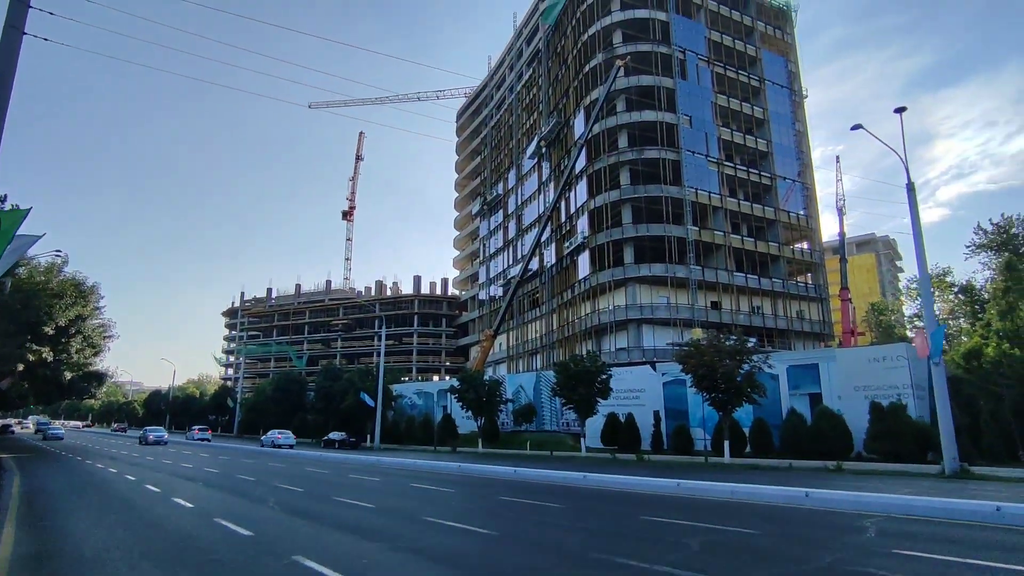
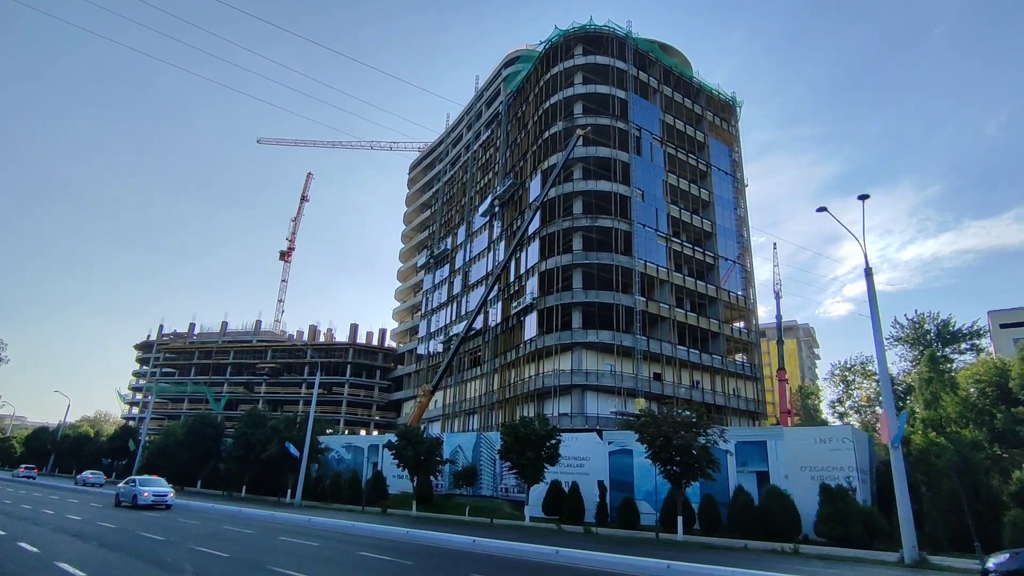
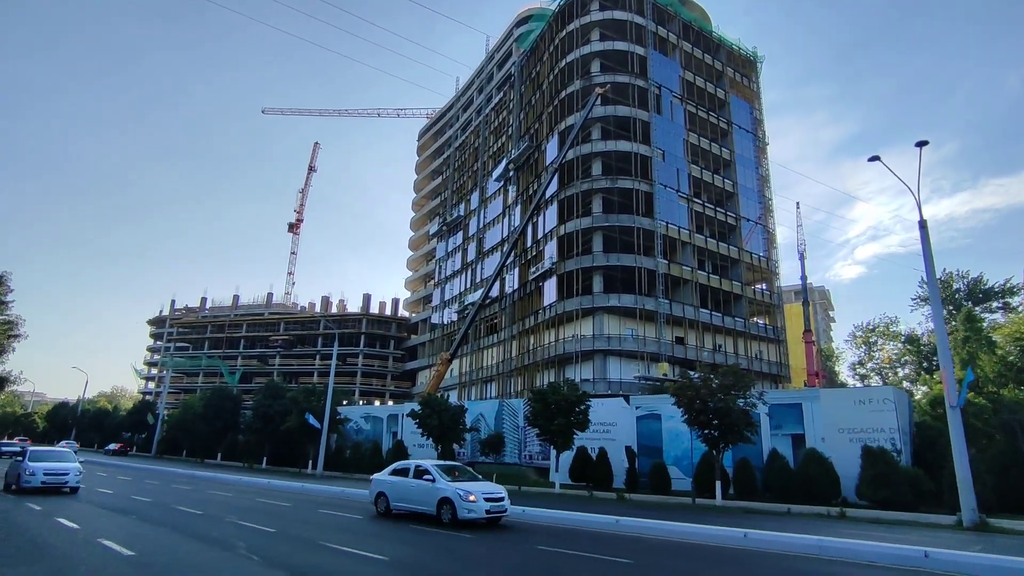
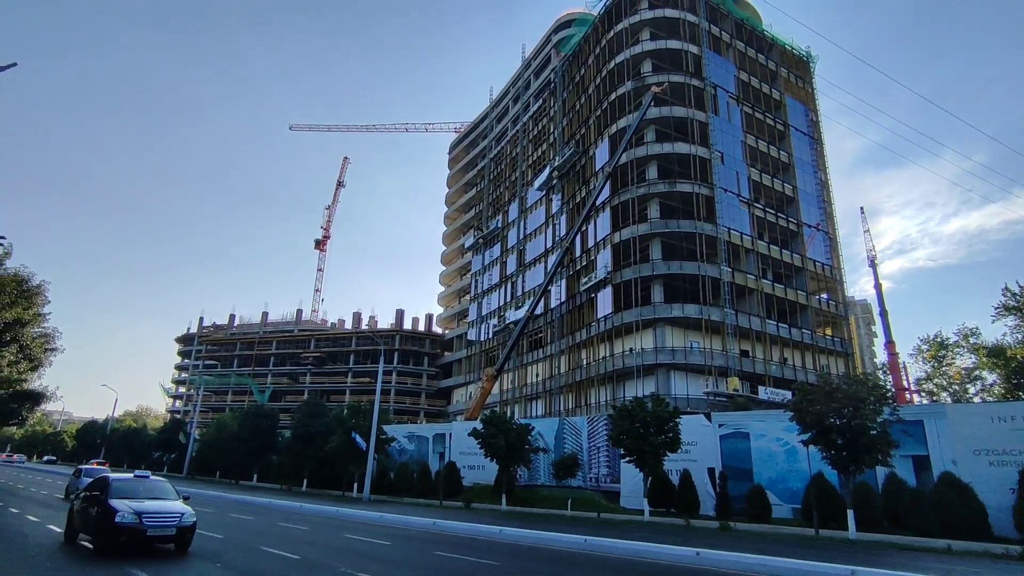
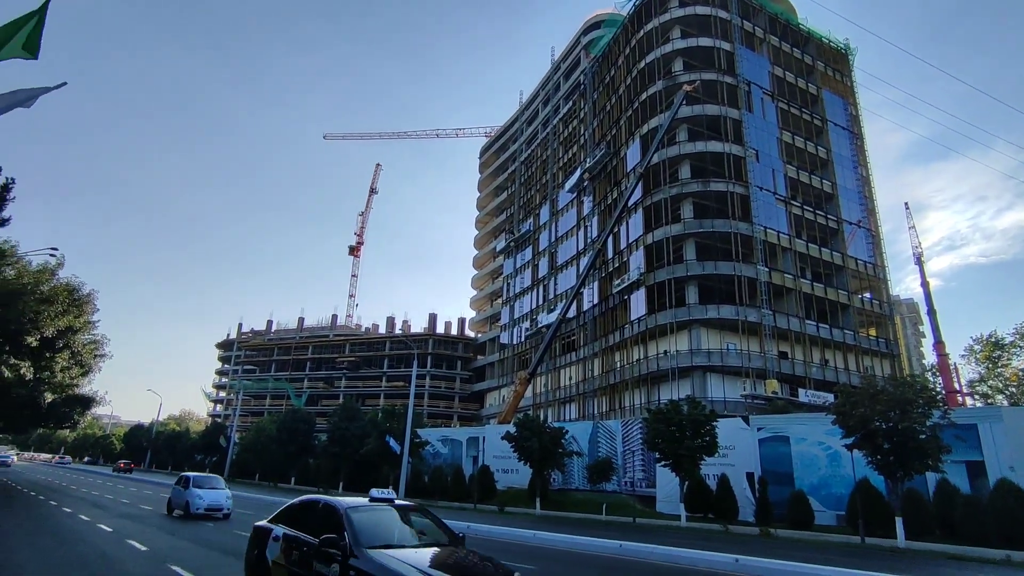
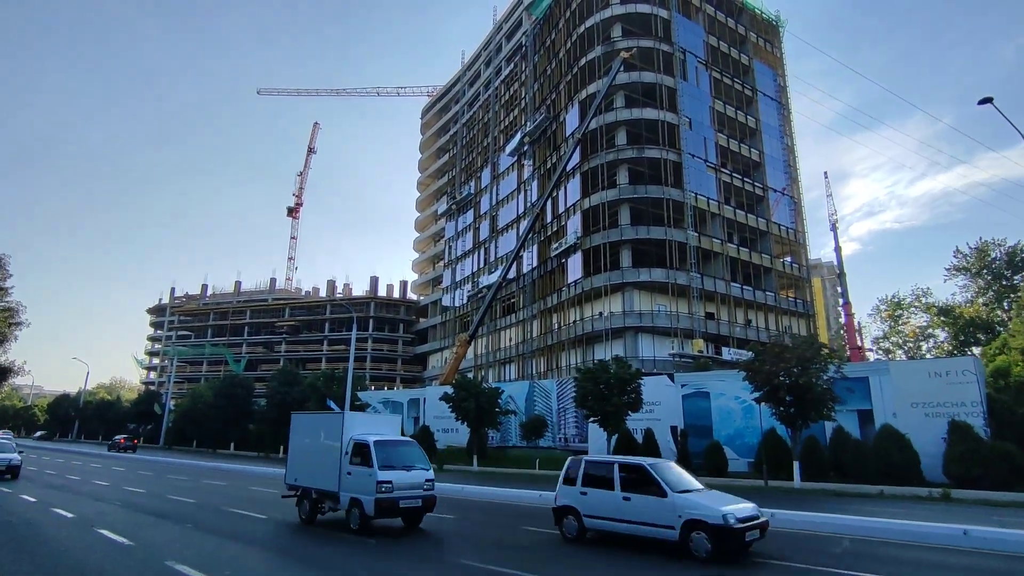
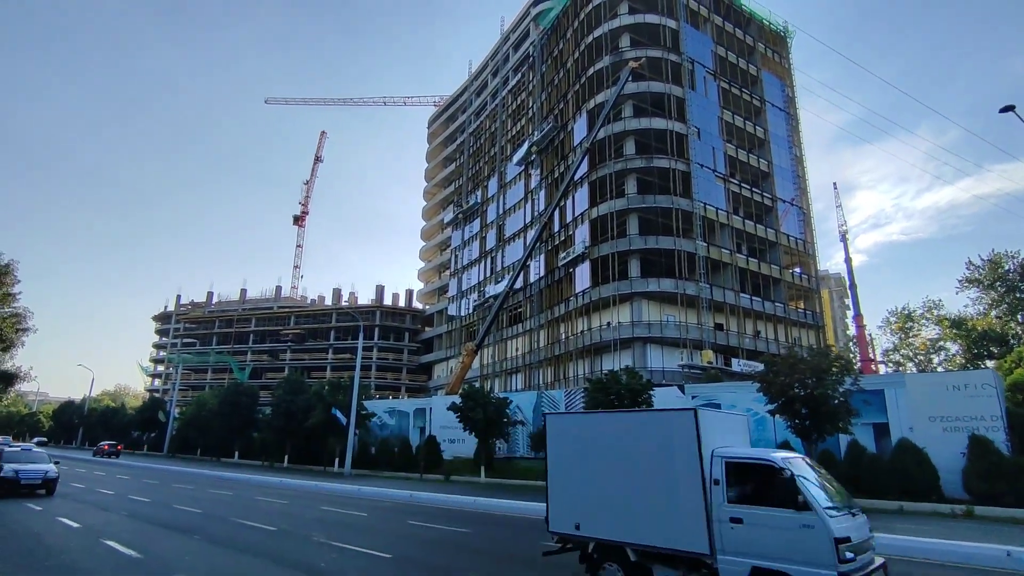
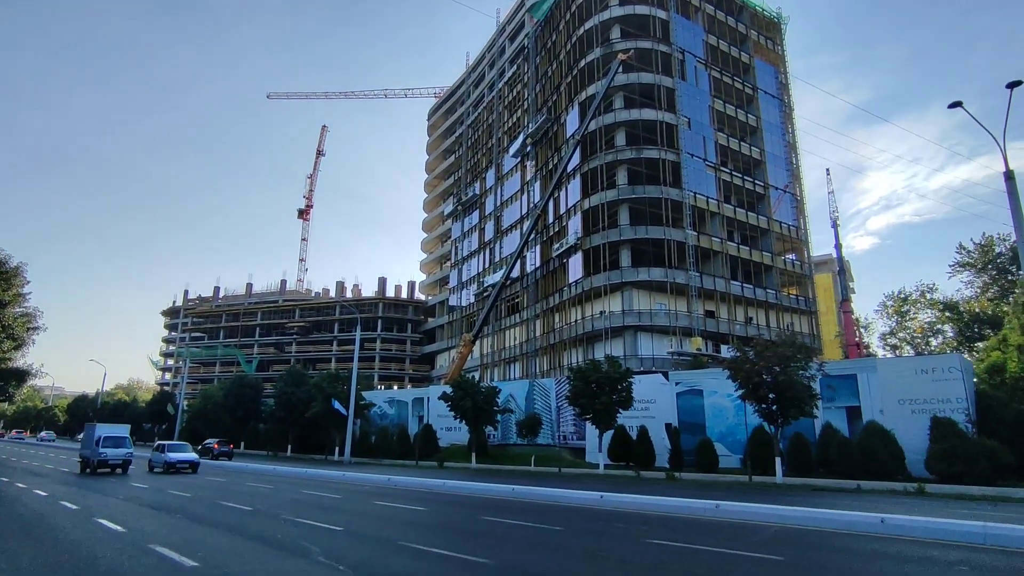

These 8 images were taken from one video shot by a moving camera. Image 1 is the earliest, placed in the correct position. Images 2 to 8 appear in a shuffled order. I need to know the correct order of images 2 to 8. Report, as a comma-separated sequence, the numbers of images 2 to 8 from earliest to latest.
2, 3, 8, 6, 7, 4, 5
